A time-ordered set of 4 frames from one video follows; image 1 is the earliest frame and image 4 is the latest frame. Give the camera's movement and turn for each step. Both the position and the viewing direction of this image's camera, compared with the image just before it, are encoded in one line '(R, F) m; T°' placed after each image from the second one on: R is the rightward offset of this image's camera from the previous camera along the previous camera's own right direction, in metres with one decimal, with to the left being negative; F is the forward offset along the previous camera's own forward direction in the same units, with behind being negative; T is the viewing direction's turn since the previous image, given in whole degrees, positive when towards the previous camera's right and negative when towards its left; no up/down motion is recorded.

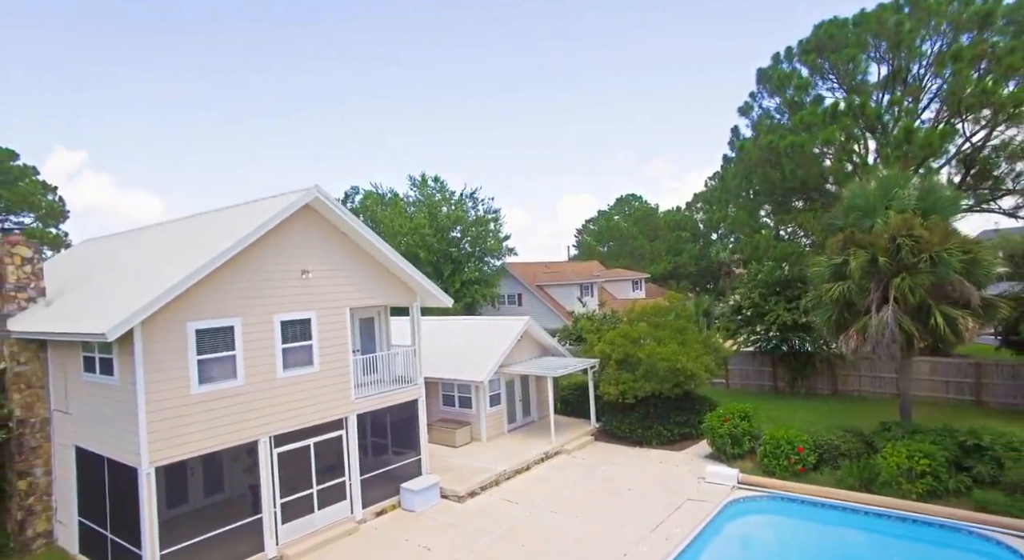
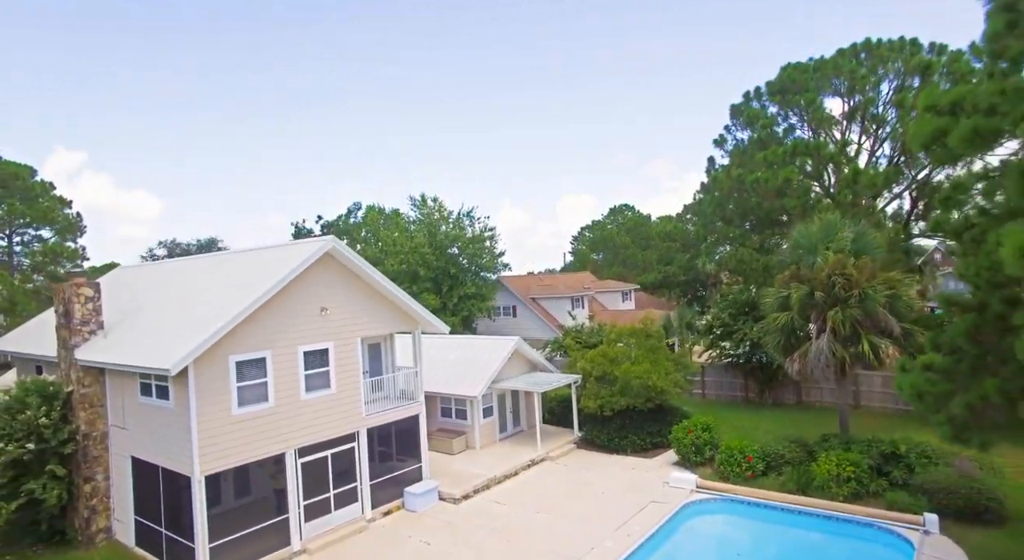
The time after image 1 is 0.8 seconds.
(+0.3, -2.1) m; 0°
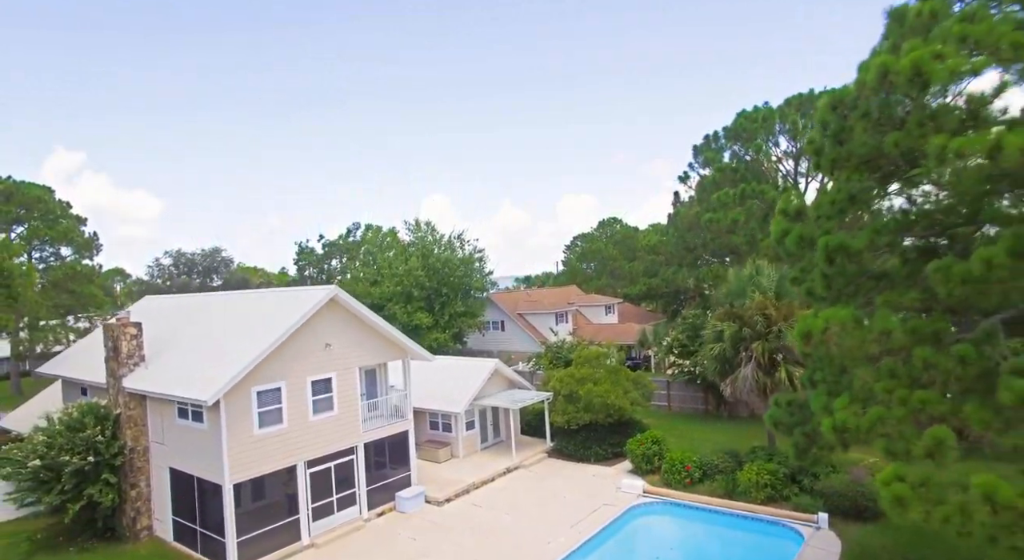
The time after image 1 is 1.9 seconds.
(+0.7, -2.8) m; 0°
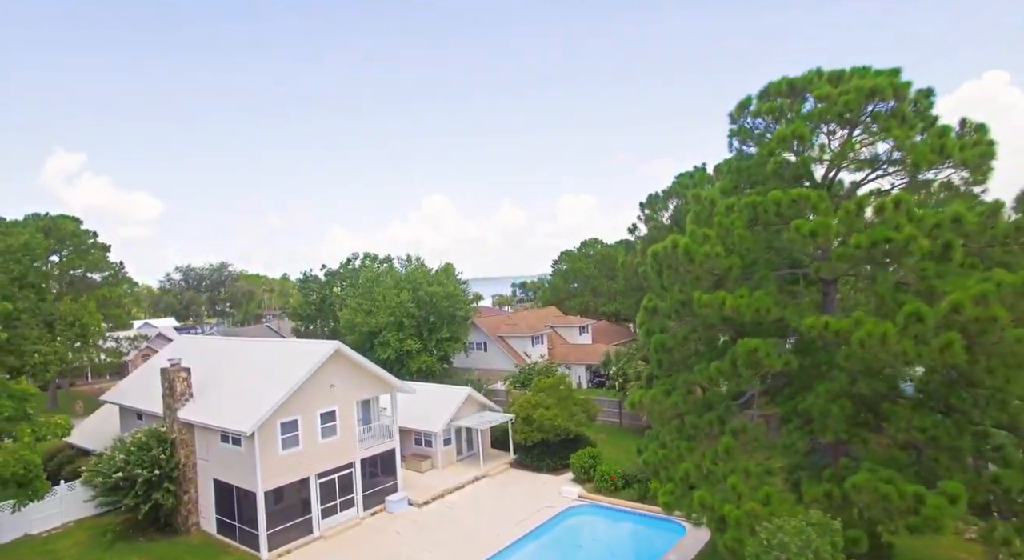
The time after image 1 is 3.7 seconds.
(+1.4, -5.1) m; 0°
